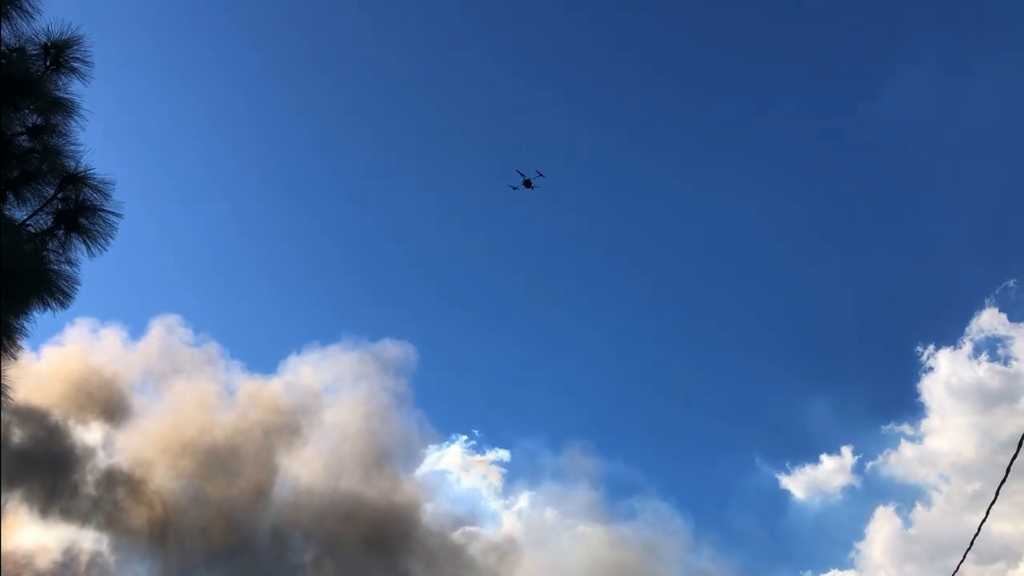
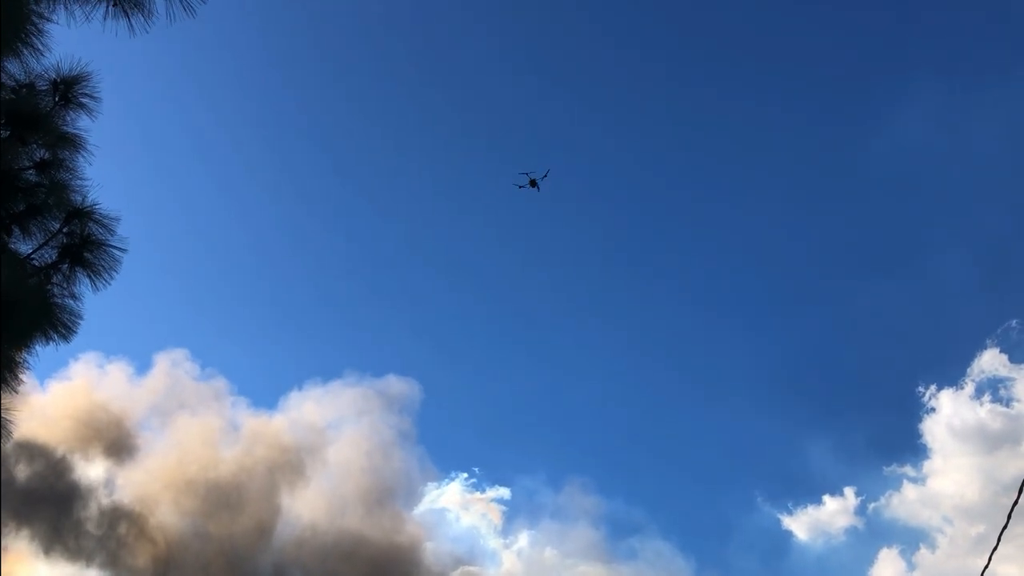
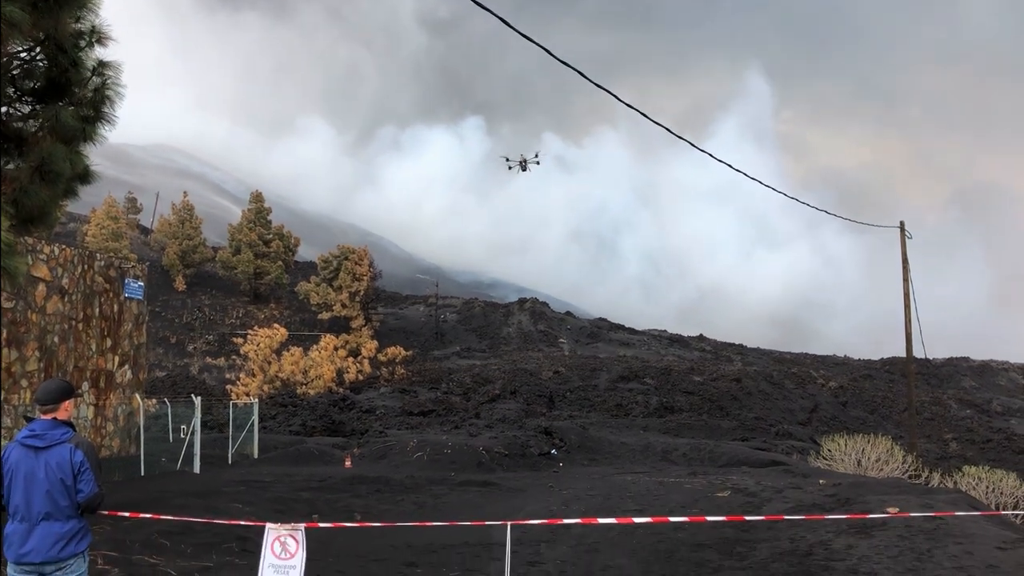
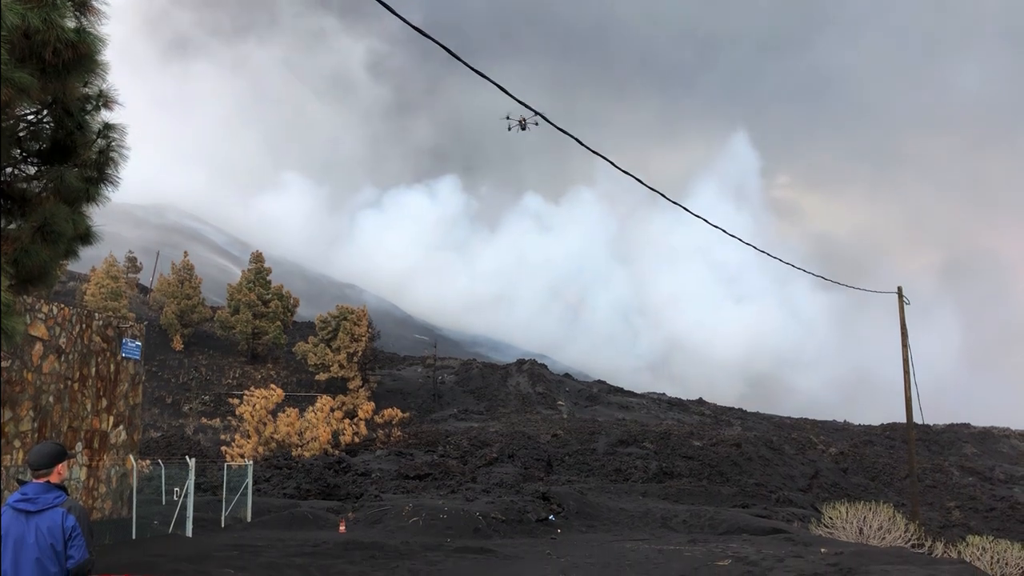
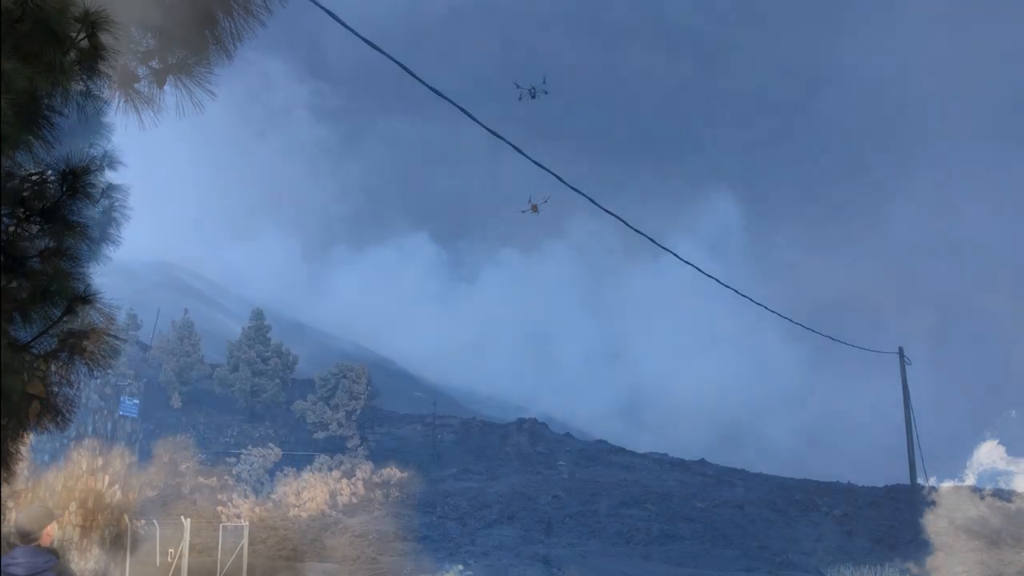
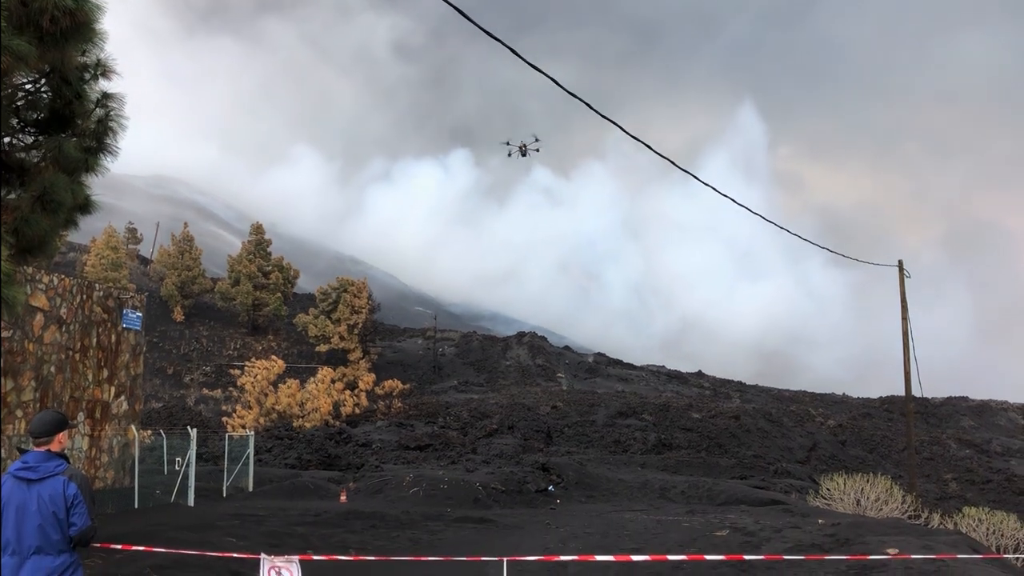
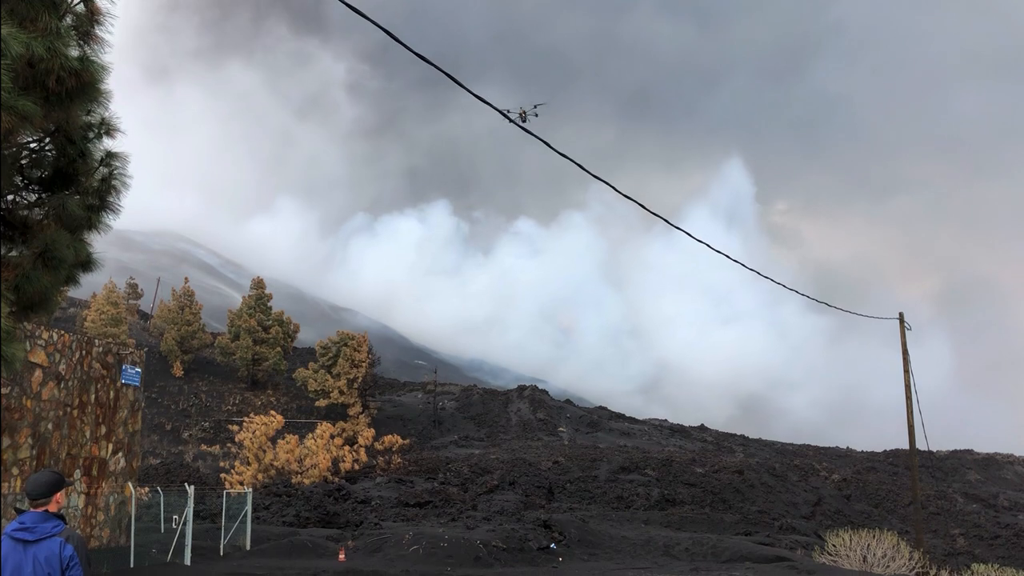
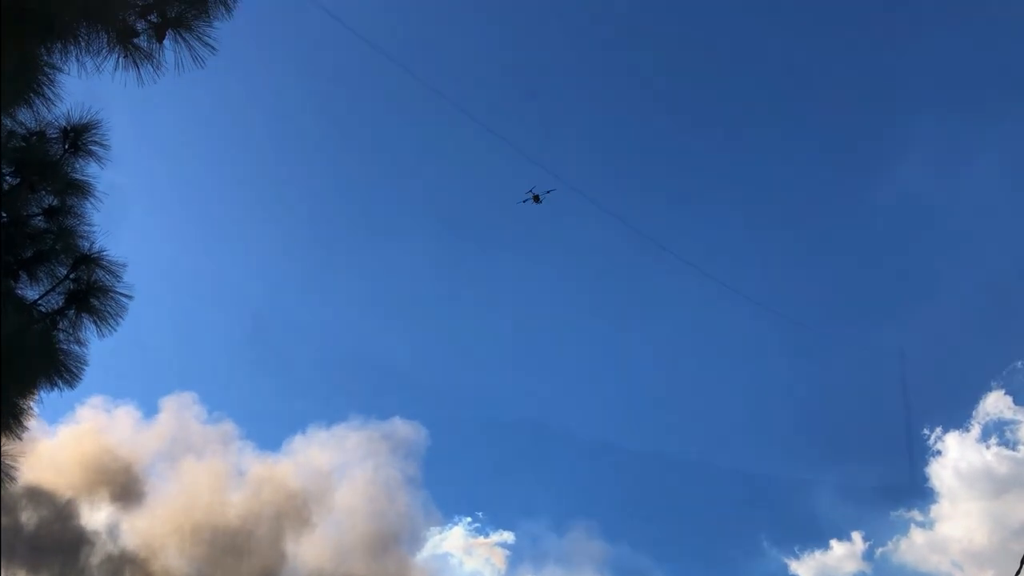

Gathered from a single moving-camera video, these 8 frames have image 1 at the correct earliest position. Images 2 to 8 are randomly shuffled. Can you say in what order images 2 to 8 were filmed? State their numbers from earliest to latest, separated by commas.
2, 8, 5, 7, 4, 6, 3
